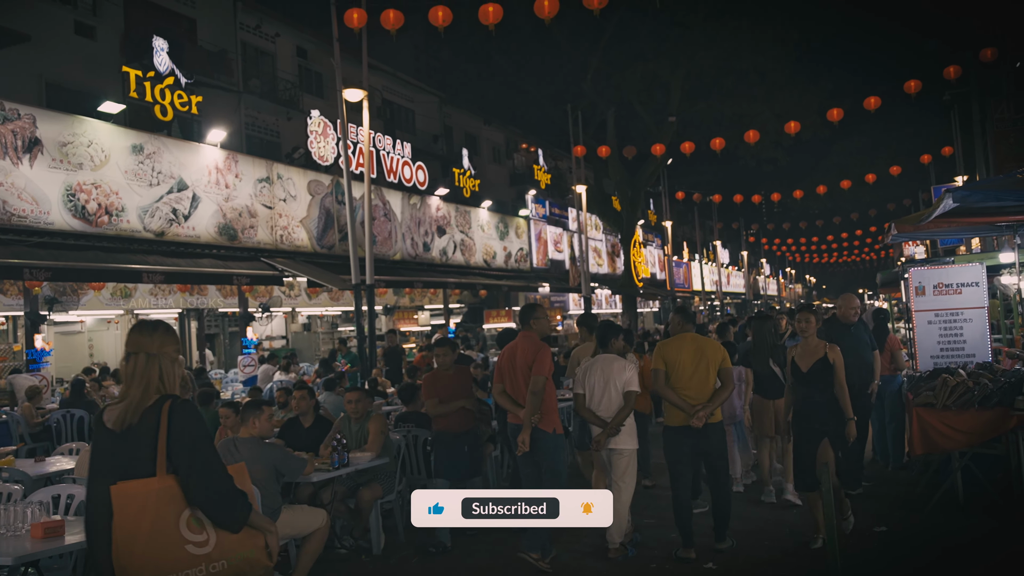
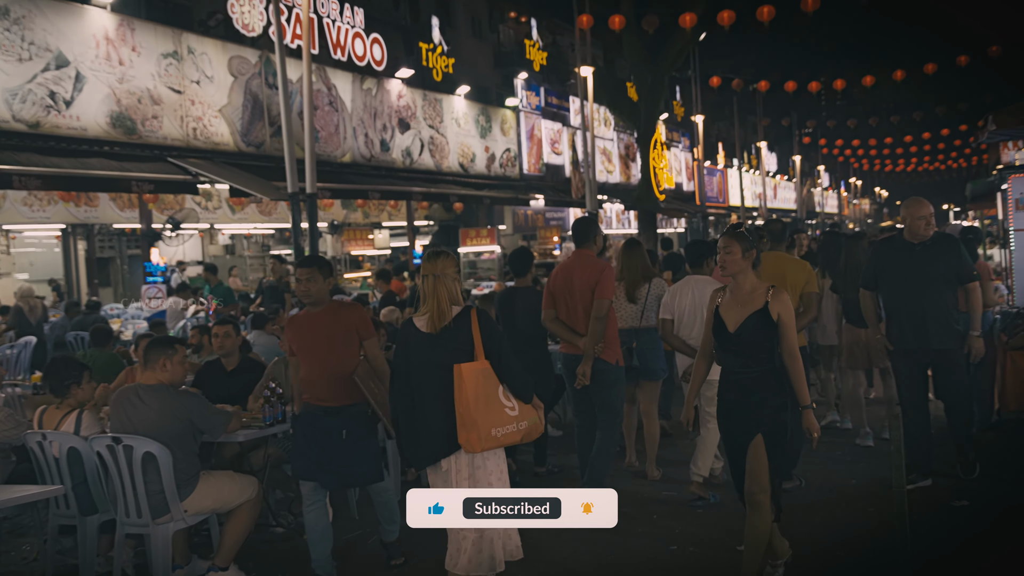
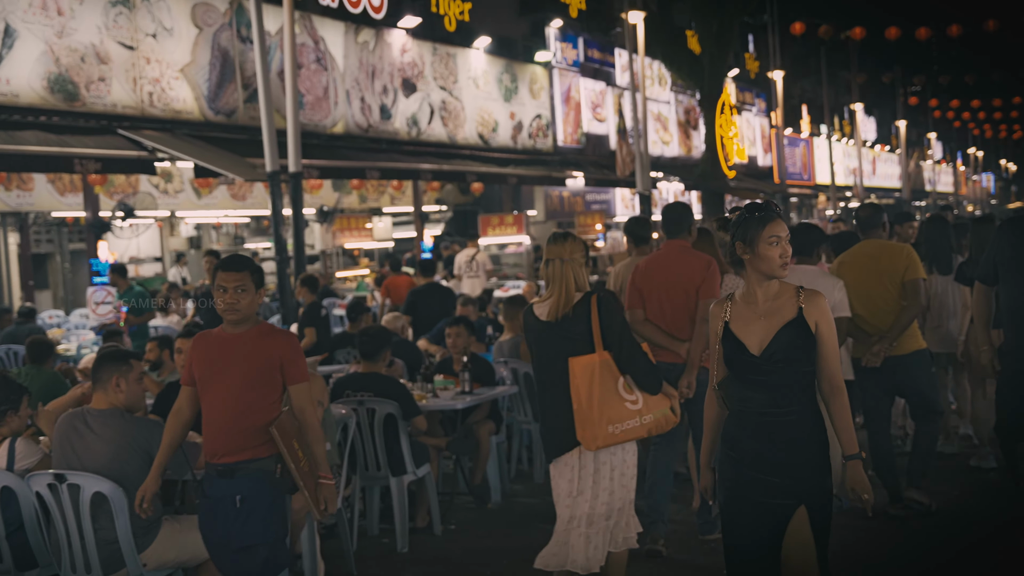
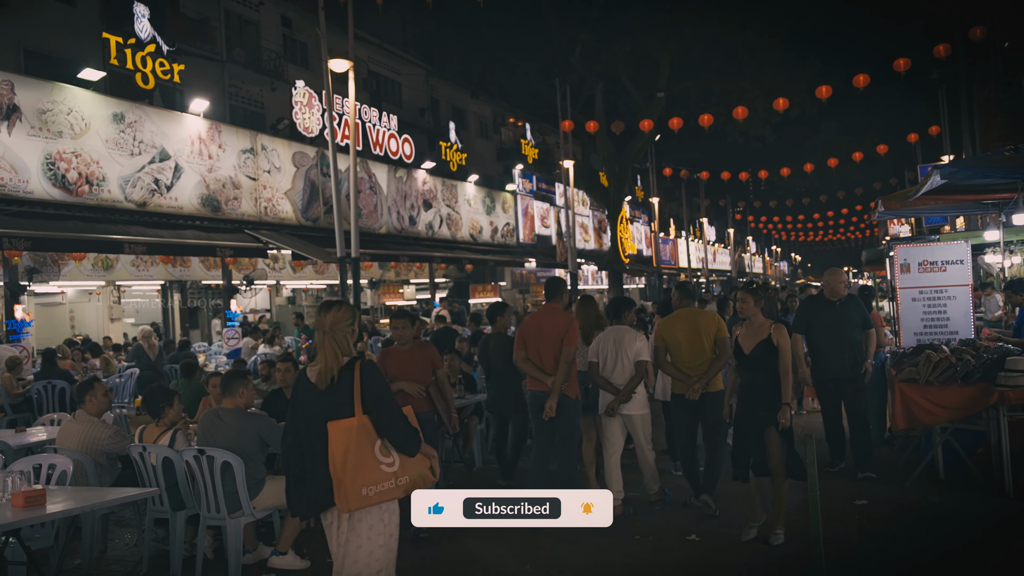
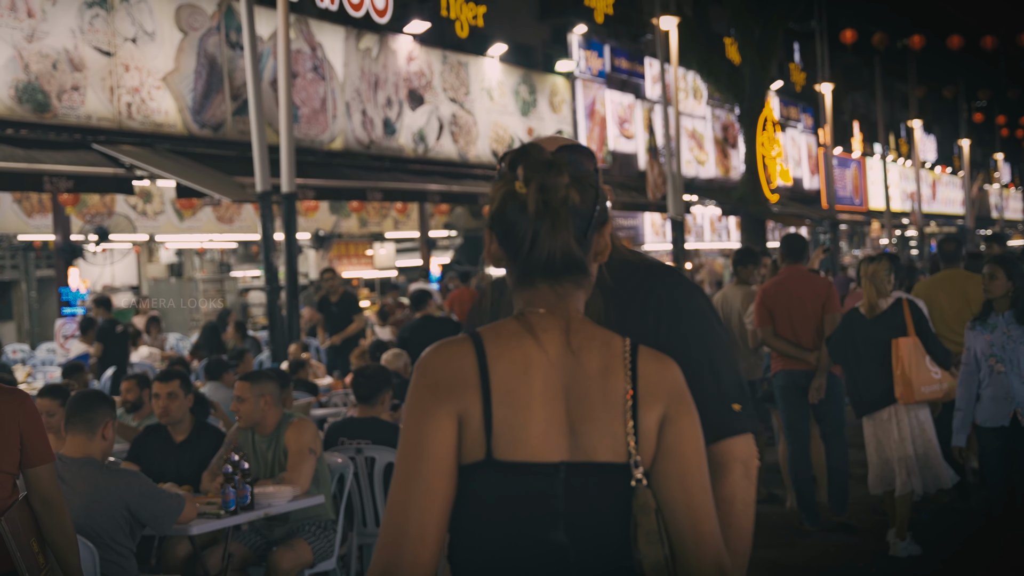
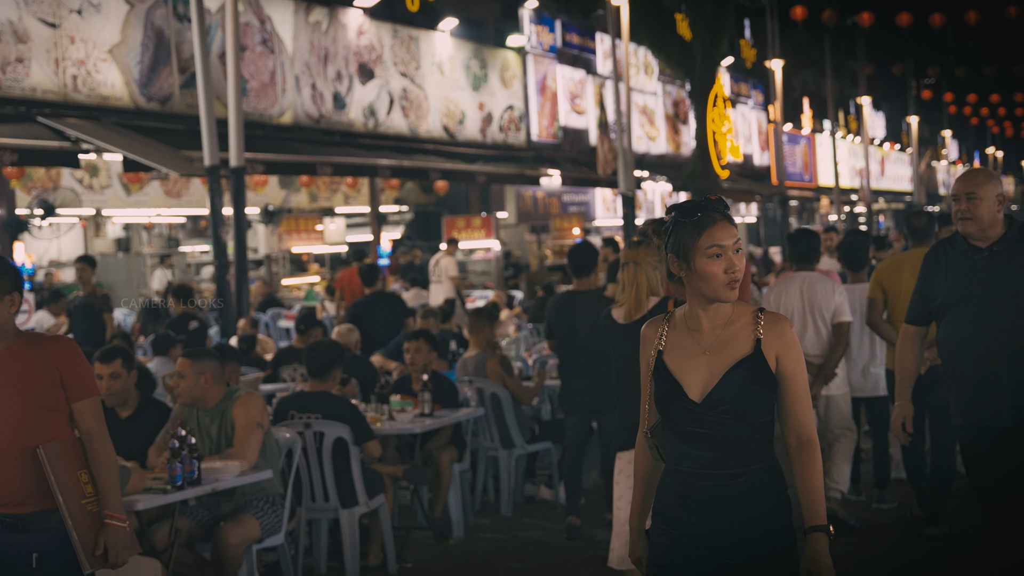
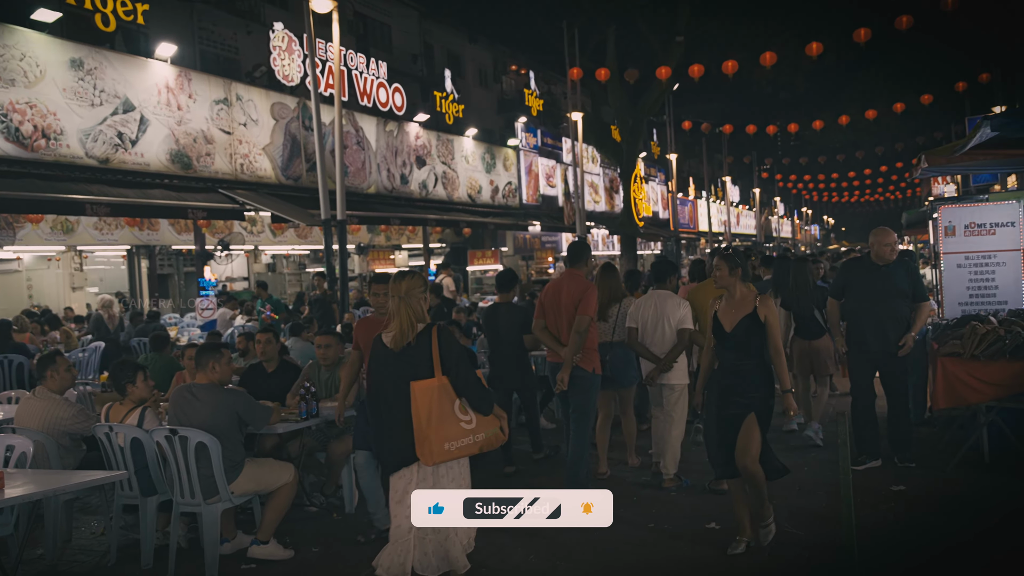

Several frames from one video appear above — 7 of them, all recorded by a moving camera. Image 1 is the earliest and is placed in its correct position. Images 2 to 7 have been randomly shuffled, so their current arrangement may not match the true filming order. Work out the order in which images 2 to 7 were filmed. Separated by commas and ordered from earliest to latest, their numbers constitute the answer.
4, 7, 2, 3, 6, 5
